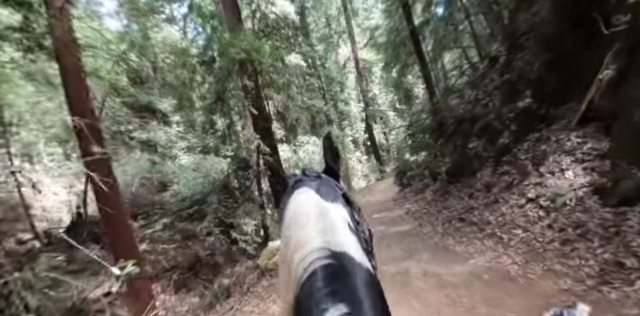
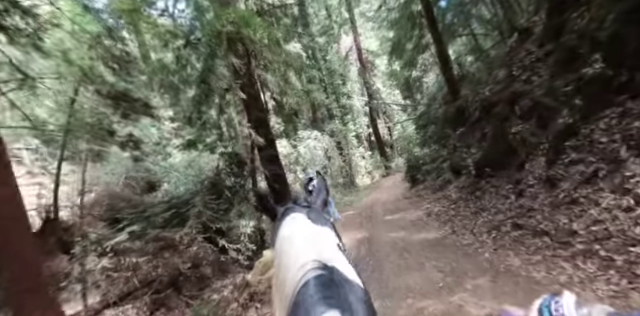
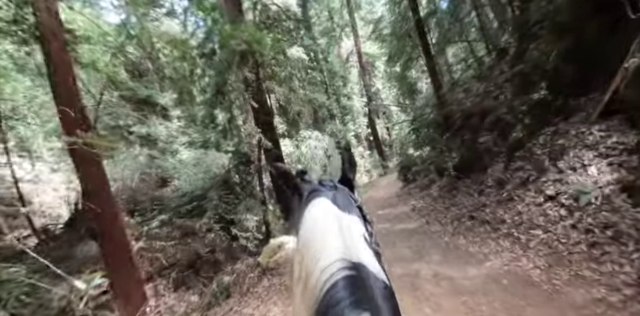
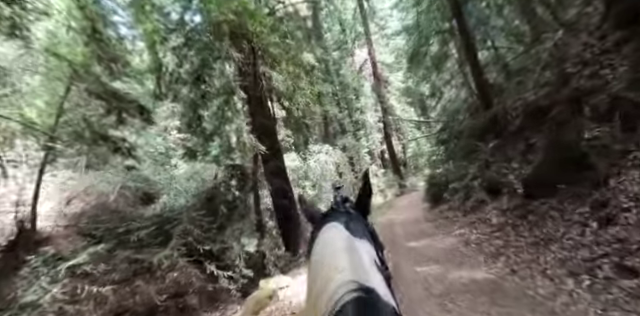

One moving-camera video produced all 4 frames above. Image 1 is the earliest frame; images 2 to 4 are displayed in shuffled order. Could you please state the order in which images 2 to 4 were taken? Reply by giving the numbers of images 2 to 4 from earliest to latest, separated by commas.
3, 2, 4
